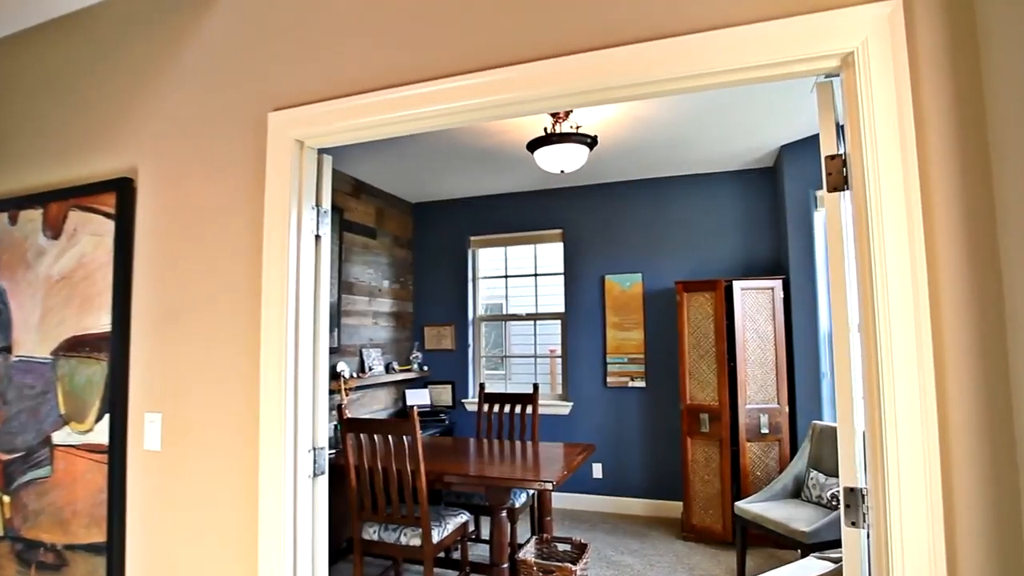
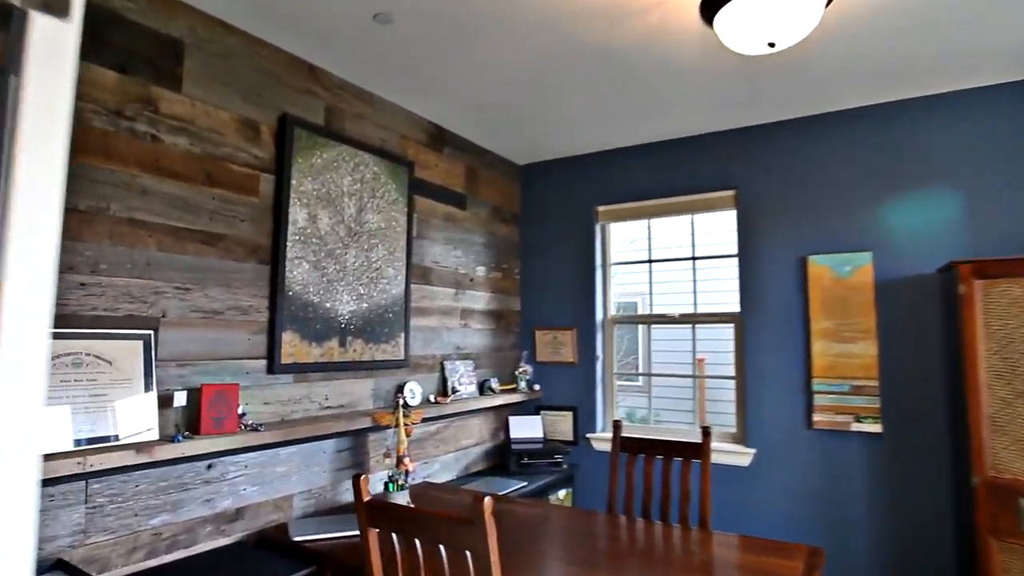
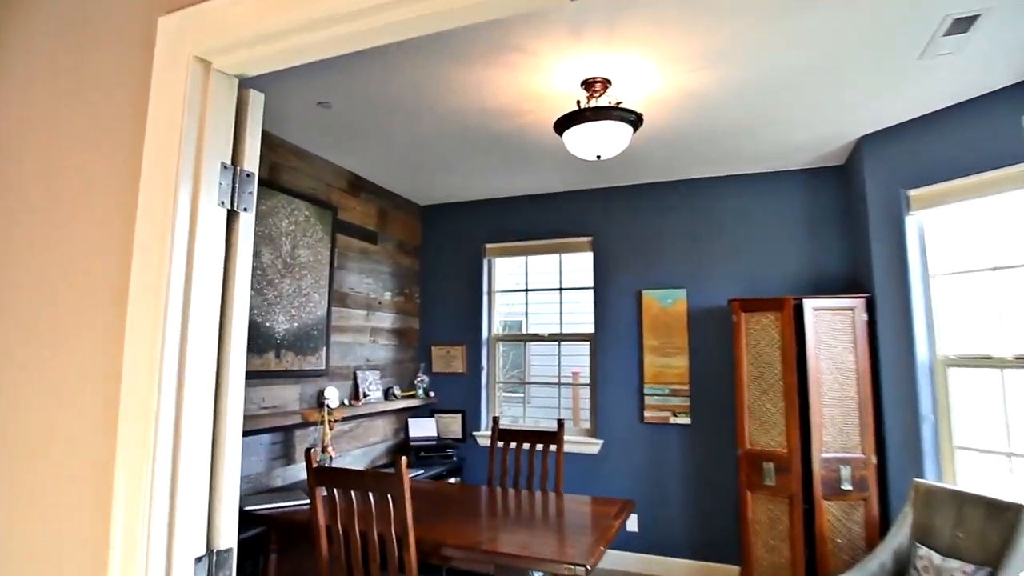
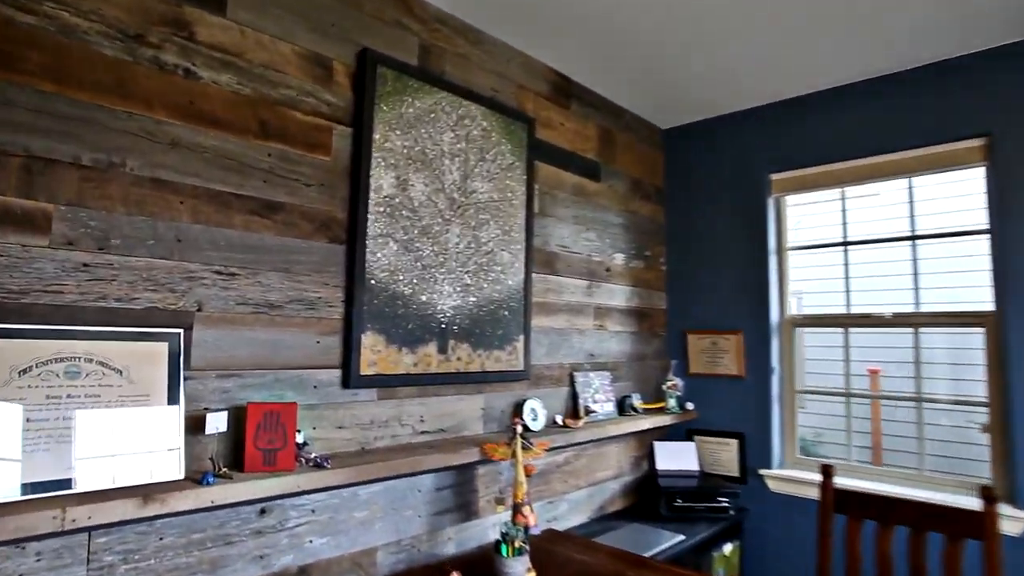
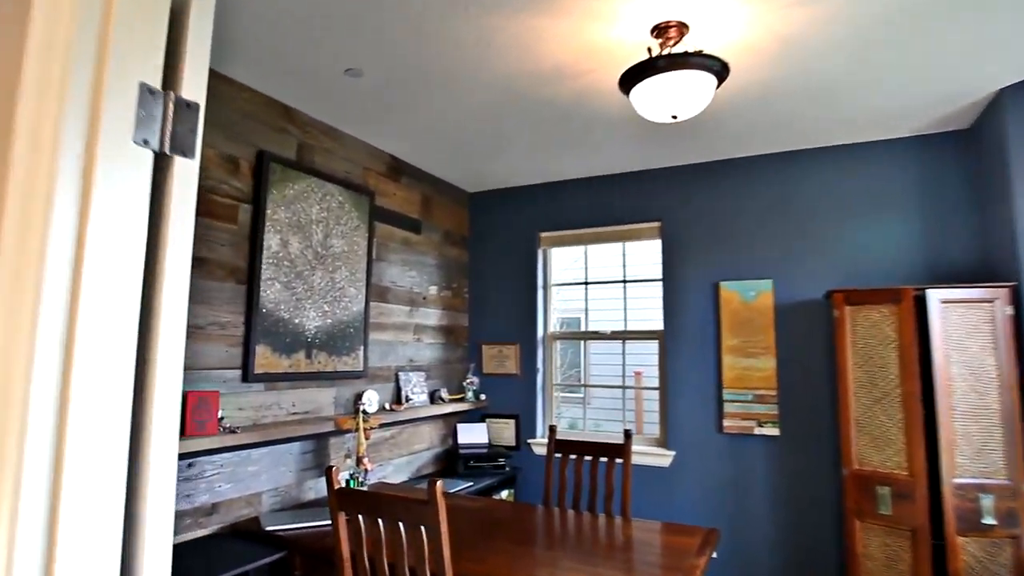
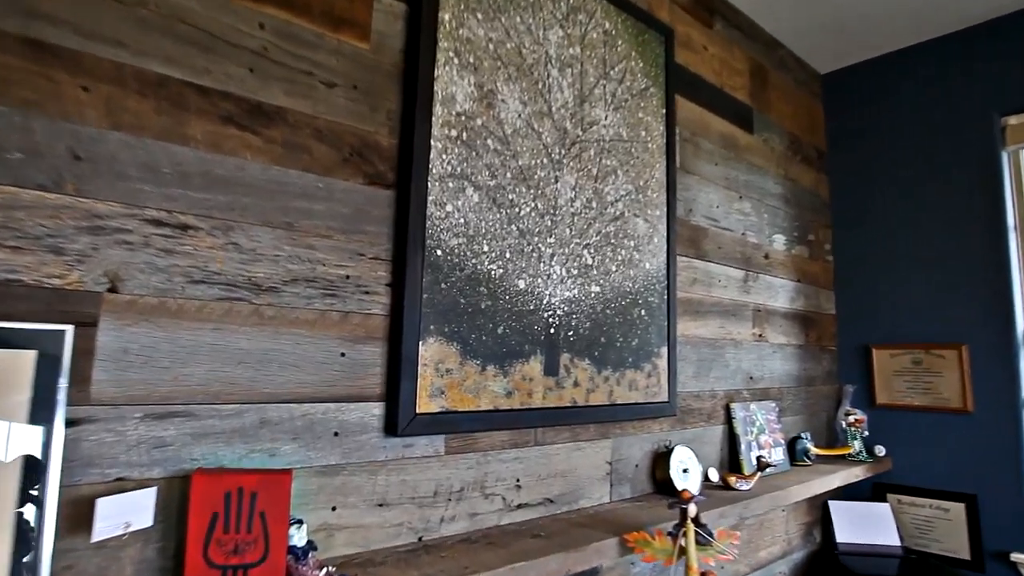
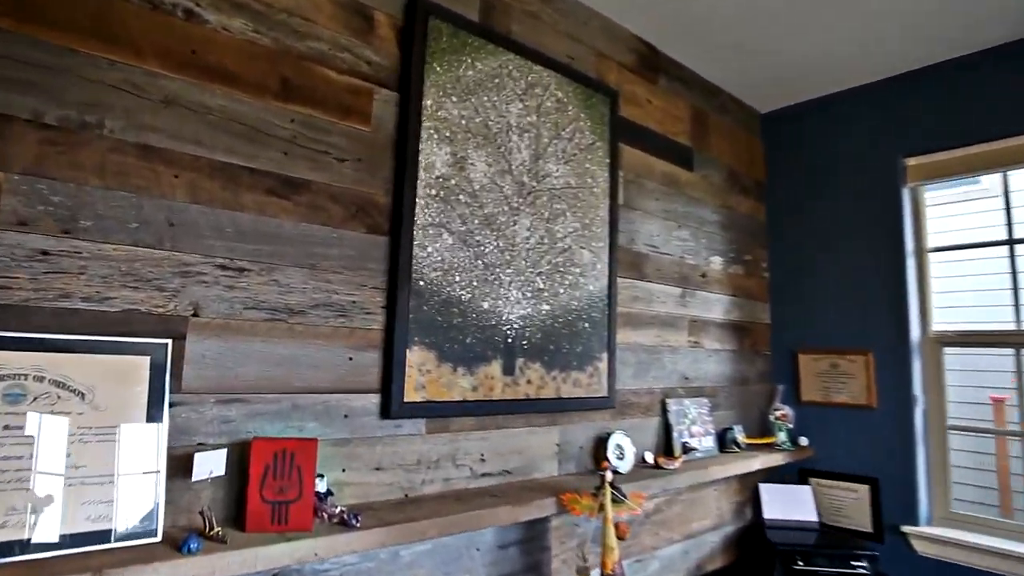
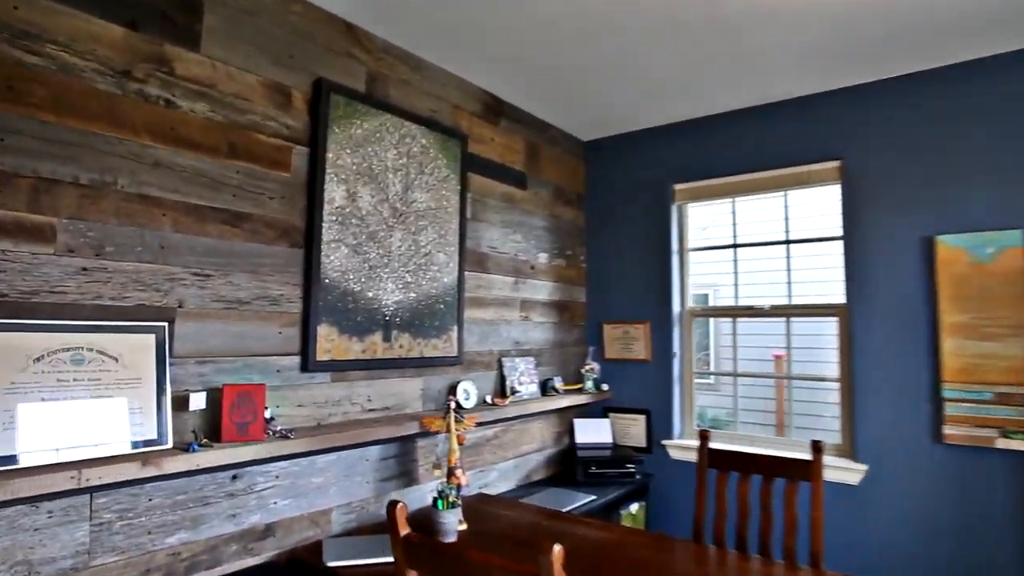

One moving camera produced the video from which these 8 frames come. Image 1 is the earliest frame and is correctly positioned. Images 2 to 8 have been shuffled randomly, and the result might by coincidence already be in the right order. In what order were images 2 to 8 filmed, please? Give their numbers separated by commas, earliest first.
3, 5, 2, 8, 4, 7, 6
